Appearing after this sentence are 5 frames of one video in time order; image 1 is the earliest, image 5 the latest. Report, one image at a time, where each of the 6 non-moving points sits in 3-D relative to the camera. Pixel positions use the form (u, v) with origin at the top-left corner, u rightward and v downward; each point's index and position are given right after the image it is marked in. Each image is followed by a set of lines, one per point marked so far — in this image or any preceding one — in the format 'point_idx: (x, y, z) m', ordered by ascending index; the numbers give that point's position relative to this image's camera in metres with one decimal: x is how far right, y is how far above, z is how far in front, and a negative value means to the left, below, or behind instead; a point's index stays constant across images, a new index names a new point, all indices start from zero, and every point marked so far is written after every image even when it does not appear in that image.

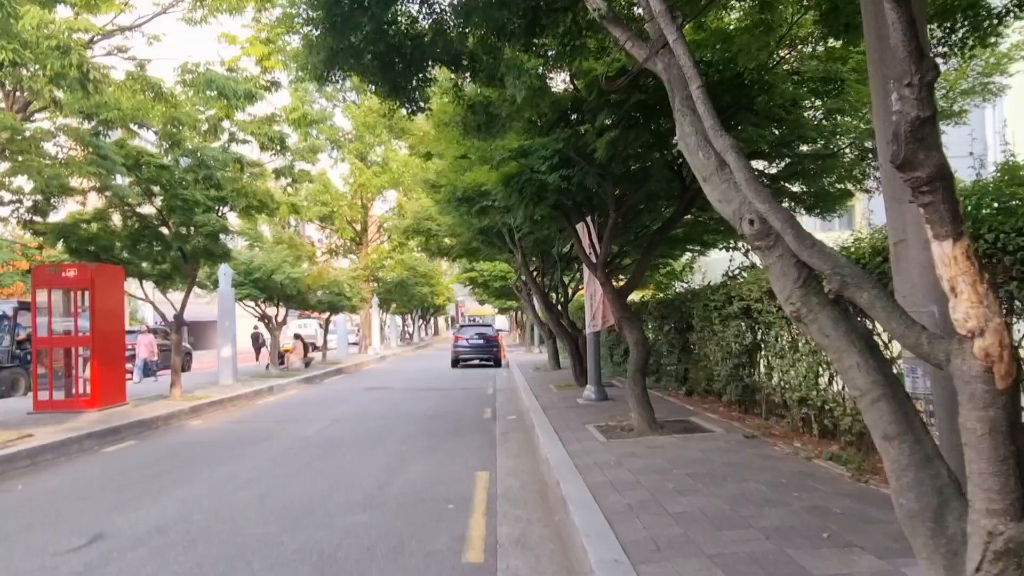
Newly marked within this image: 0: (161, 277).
0: (-6.5, +0.2, +18.7) m
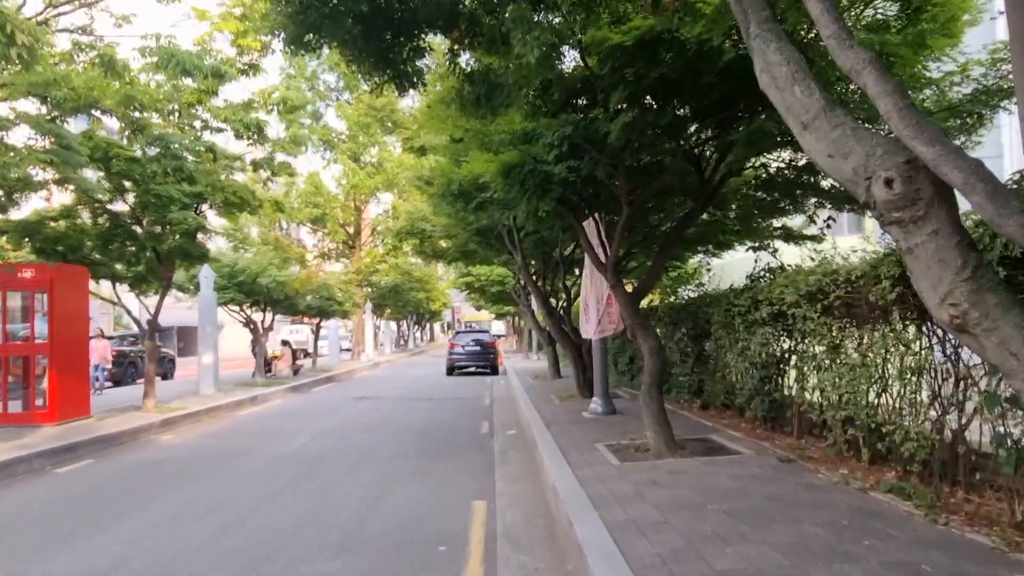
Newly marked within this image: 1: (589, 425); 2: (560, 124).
0: (-6.5, +0.1, +17.5) m
1: (+0.9, -1.6, +11.8) m
2: (+0.4, +1.5, +9.2) m
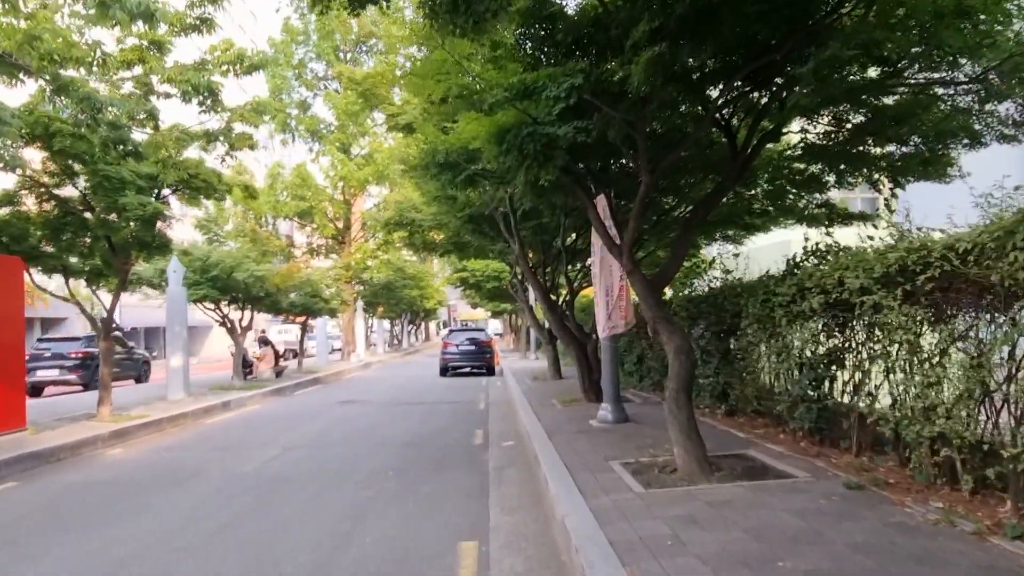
0: (-6.5, +0.2, +15.8) m
1: (+0.9, -1.5, +10.1) m
2: (+0.4, +1.6, +7.5) m
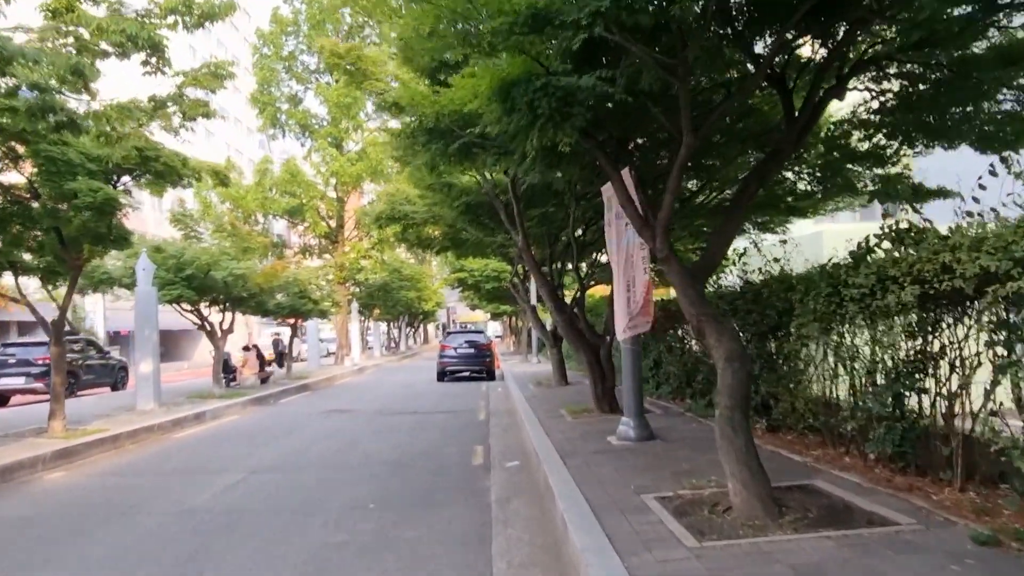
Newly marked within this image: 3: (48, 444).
0: (-6.5, +0.2, +14.1) m
1: (+0.9, -1.4, +8.5) m
2: (+0.4, +1.7, +5.8) m
3: (-5.4, -1.8, +11.8) m
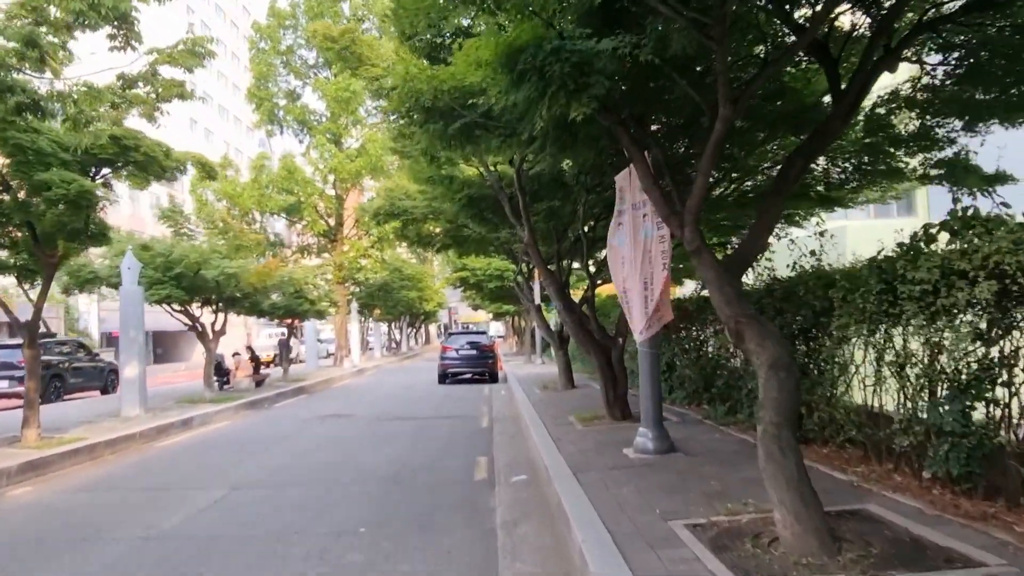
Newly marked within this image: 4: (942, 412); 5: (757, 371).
0: (-6.4, +0.2, +13.2) m
1: (+1.0, -1.4, +7.6) m
2: (+0.5, +1.7, +5.0) m
3: (-5.3, -1.8, +11.0) m
4: (+2.5, -0.7, +5.9) m
5: (+1.3, -0.4, +5.4) m
